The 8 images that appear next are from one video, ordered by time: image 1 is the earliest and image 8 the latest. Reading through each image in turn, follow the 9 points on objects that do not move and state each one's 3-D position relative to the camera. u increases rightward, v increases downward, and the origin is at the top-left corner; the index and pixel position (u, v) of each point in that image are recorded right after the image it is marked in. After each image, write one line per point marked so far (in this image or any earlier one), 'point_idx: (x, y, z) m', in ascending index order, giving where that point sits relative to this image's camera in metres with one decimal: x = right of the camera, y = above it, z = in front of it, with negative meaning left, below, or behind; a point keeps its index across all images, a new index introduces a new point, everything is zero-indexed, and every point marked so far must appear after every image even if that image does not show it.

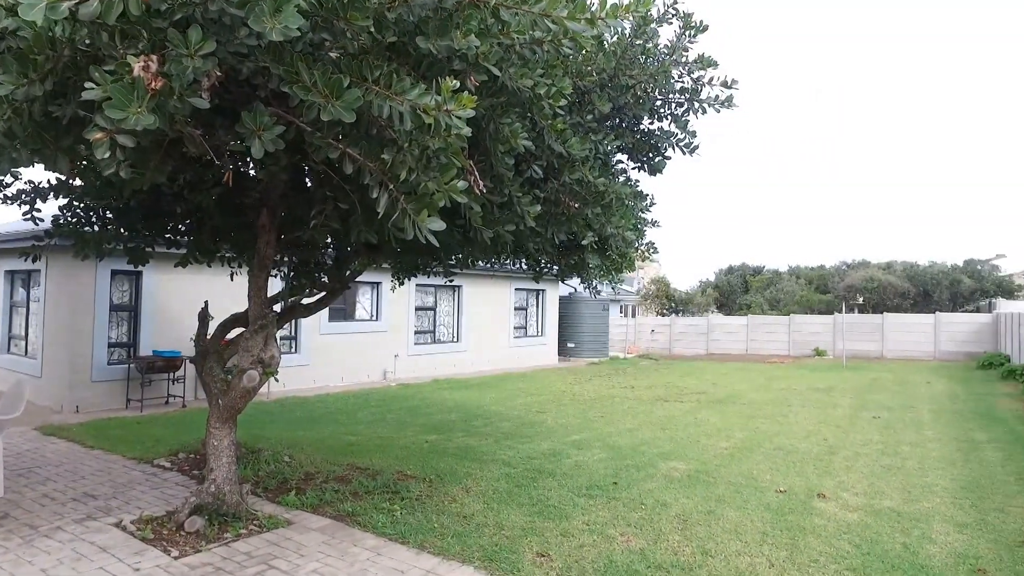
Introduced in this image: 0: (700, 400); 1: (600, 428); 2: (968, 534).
0: (+3.5, -2.1, +12.3) m
1: (+1.2, -2.0, +9.2) m
2: (+3.2, -1.7, +4.6) m
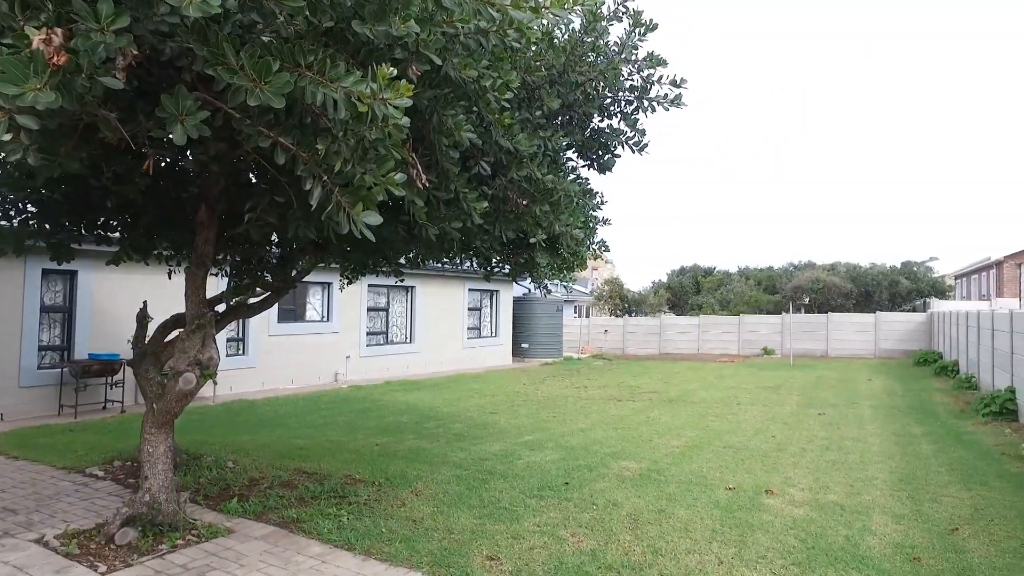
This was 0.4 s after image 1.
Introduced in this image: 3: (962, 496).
0: (+2.6, -2.1, +12.4) m
1: (+0.5, -2.0, +9.2) m
2: (+2.8, -1.7, +4.7) m
3: (+3.7, -1.7, +5.4) m
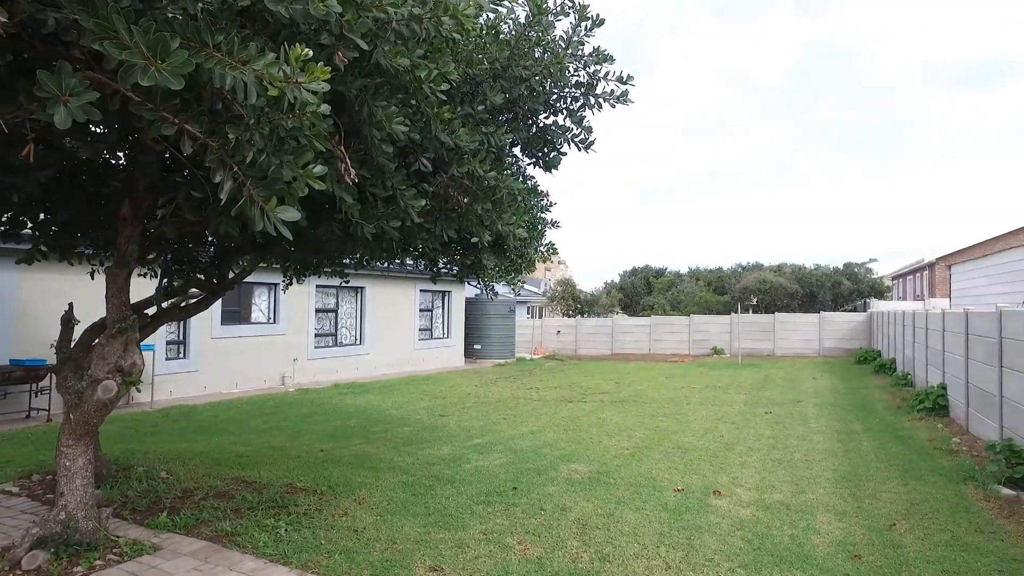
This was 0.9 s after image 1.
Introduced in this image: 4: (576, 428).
0: (+1.7, -2.1, +12.5) m
1: (-0.1, -2.0, +9.1) m
2: (+2.5, -1.7, +4.8) m
3: (+3.3, -1.7, +5.5) m
4: (+0.9, -2.0, +9.2) m
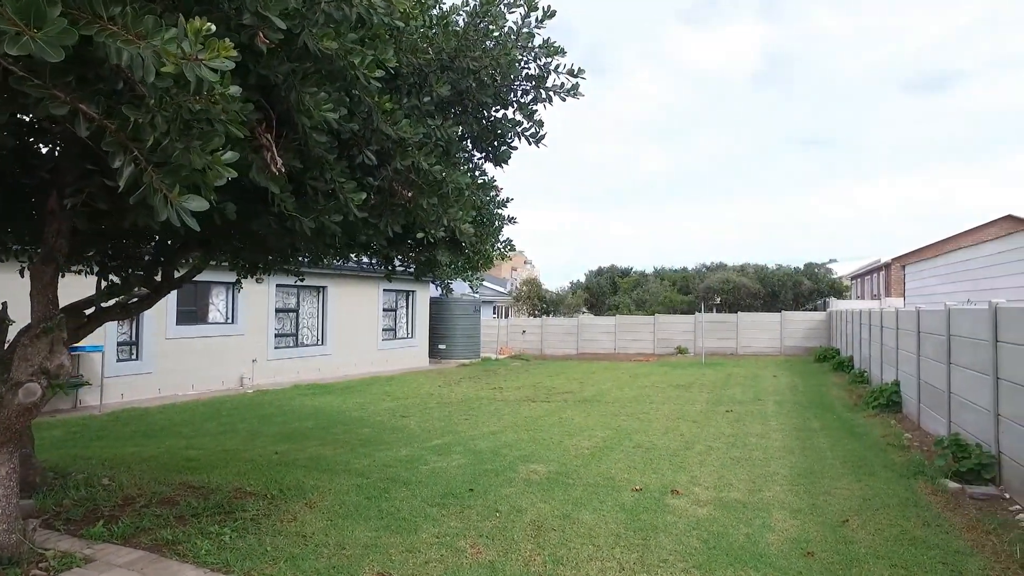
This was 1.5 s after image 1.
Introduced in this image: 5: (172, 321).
0: (+1.0, -2.1, +12.4) m
1: (-0.7, -2.0, +8.9) m
2: (+2.1, -1.7, +4.8) m
3: (+2.9, -1.7, +5.6) m
4: (+0.3, -1.9, +9.1) m
5: (-6.7, -0.6, +12.9) m
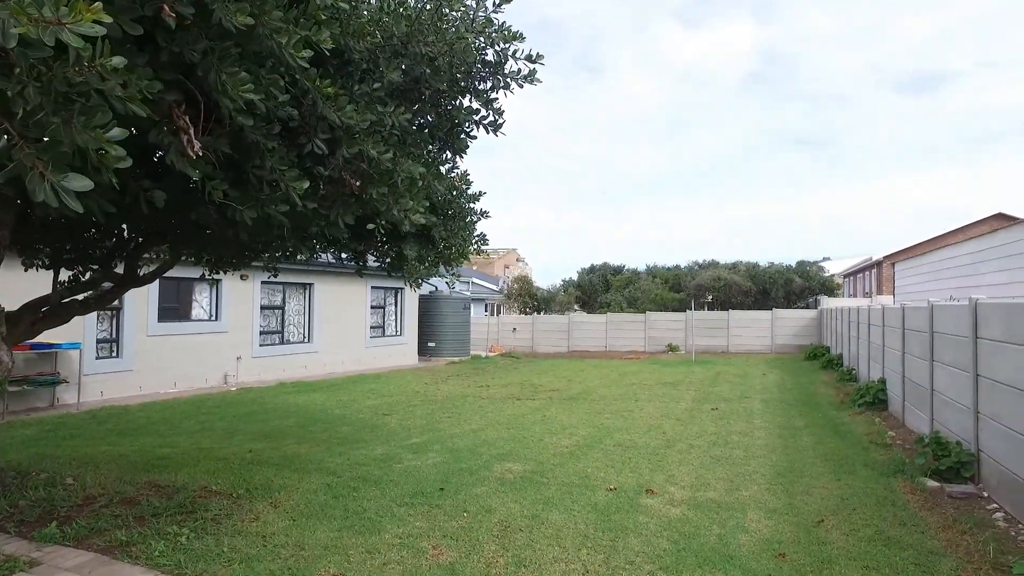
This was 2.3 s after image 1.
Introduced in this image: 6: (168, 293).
0: (+0.8, -2.1, +12.3) m
1: (-0.9, -1.9, +8.8) m
2: (+1.9, -1.7, +4.7) m
3: (+2.7, -1.7, +5.5) m
4: (+0.1, -1.9, +9.0) m
5: (-7.0, -0.6, +12.7) m
6: (-7.0, -0.1, +13.3) m
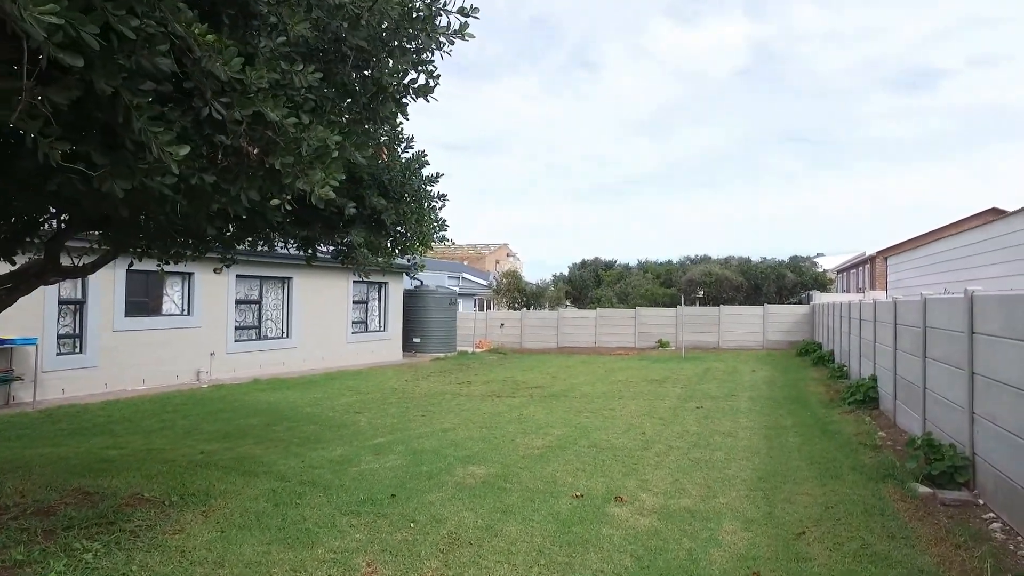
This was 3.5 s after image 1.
0: (+0.4, -1.9, +11.9) m
1: (-1.3, -1.8, +8.4) m
2: (+1.6, -1.6, +4.3) m
3: (+2.3, -1.6, +5.1) m
4: (-0.3, -1.8, +8.6) m
5: (-7.4, -0.5, +12.2) m
6: (-7.4, 0.0, +12.9) m
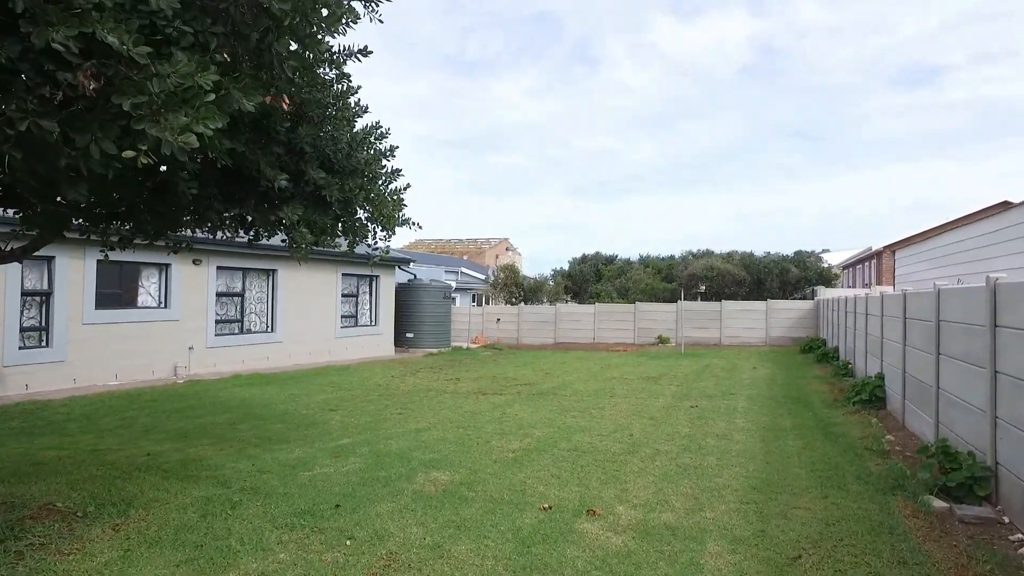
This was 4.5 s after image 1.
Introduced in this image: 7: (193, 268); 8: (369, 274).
0: (+0.2, -1.8, +11.4) m
1: (-1.5, -1.7, +7.8) m
2: (+1.3, -1.5, +3.7) m
3: (+2.1, -1.5, +4.5) m
4: (-0.5, -1.7, +8.0) m
5: (-7.6, -0.3, +11.7) m
6: (-7.6, +0.2, +12.3) m
7: (-6.8, +0.4, +13.9) m
8: (-4.2, +0.4, +19.0) m
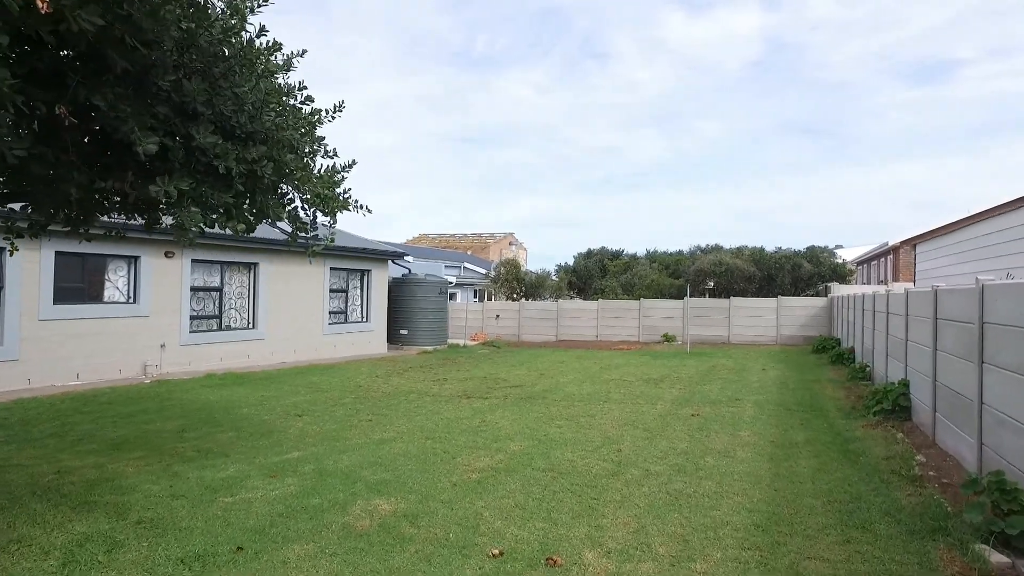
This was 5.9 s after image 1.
0: (0.0, -1.7, +10.5) m
1: (-1.8, -1.6, +7.0) m
2: (+1.0, -1.5, +2.8) m
3: (+1.7, -1.5, +3.6) m
4: (-0.8, -1.6, +7.1) m
5: (-7.8, -0.2, +10.9) m
6: (-7.8, +0.3, +11.5) m
7: (-6.9, +0.6, +13.1) m
8: (-4.2, +0.6, +18.2) m
